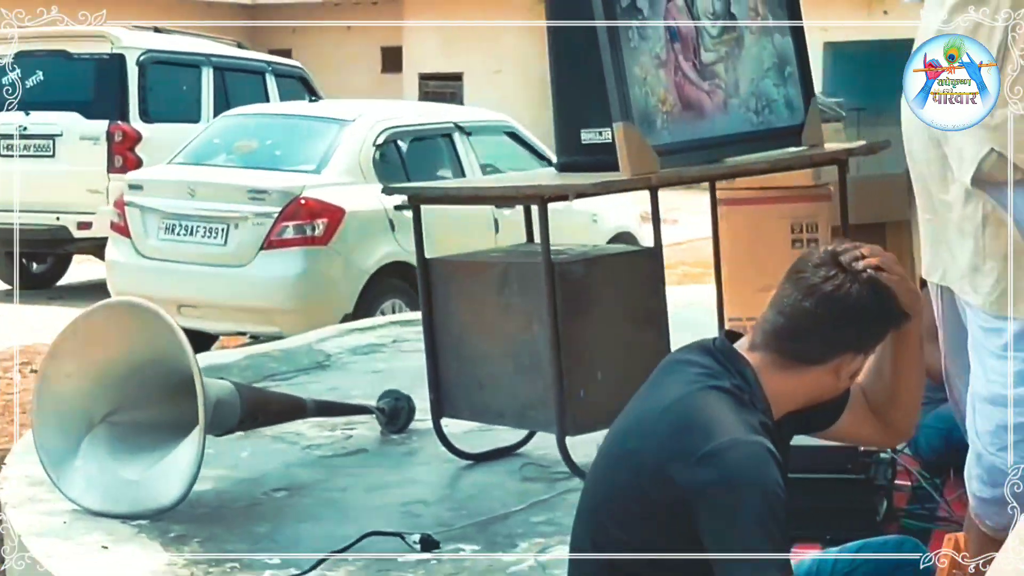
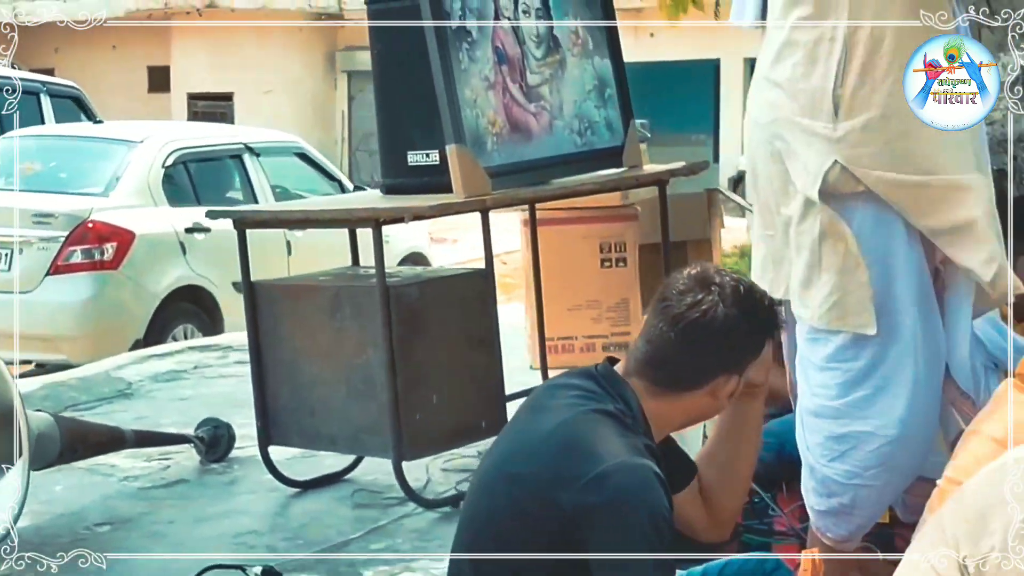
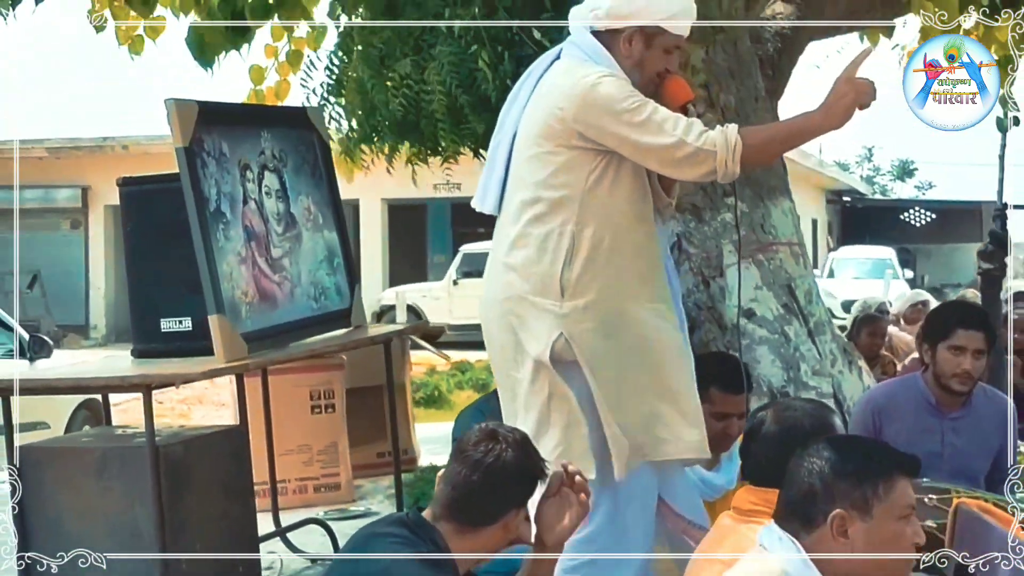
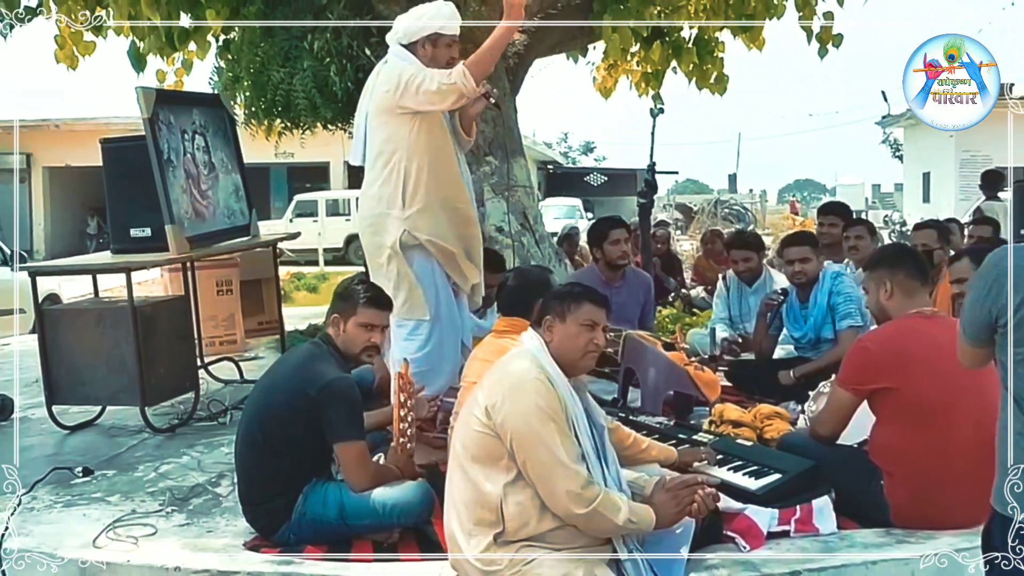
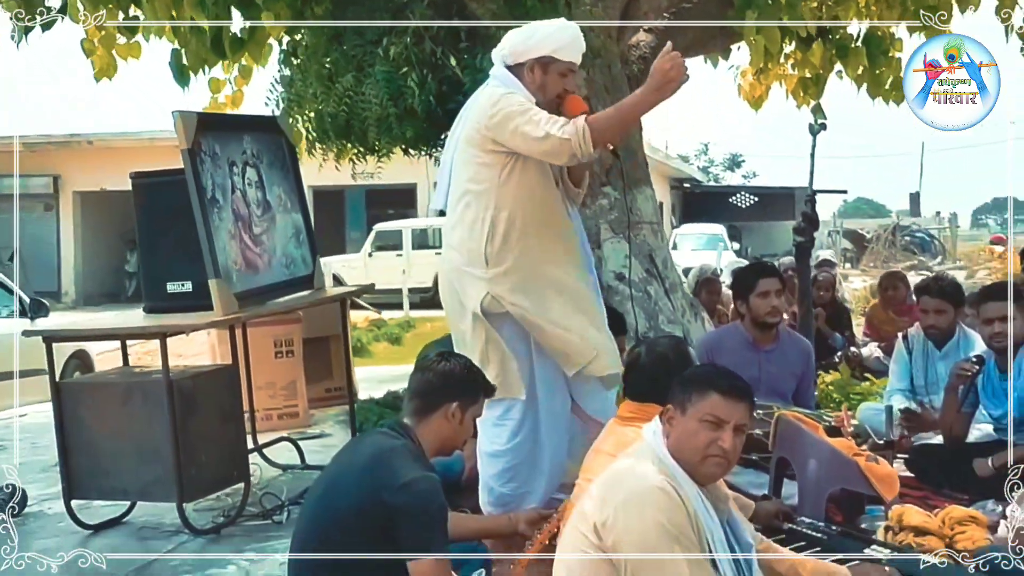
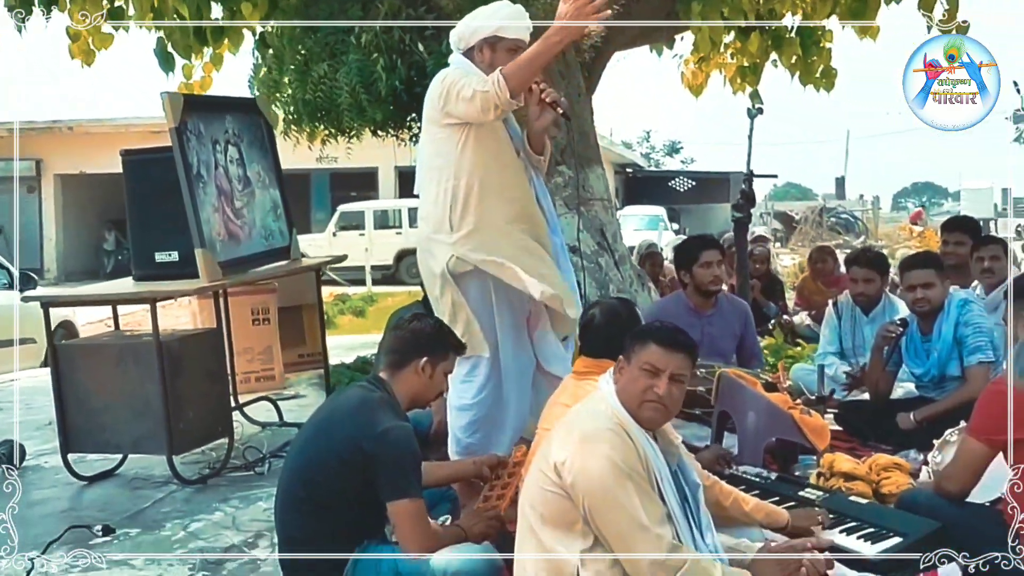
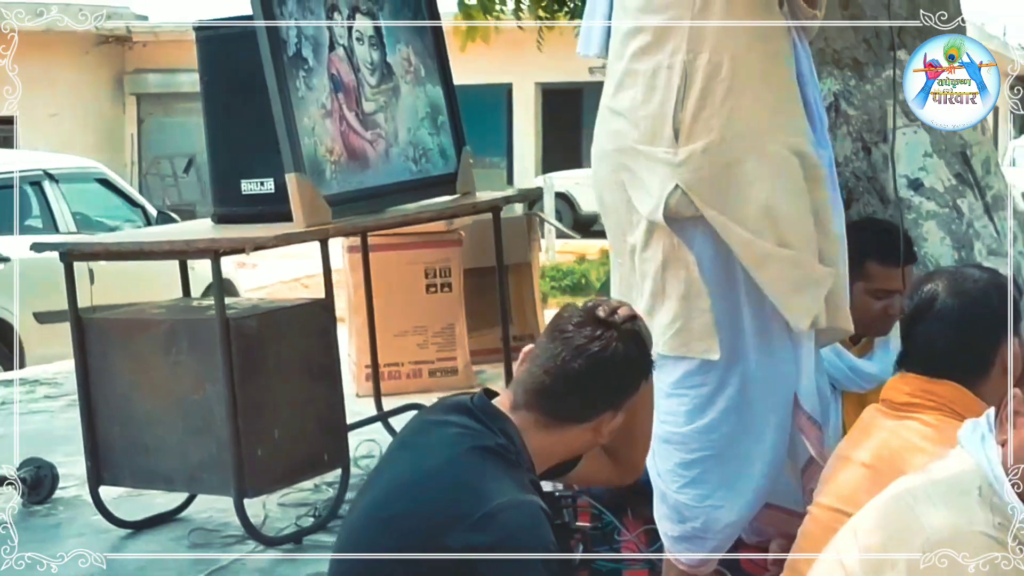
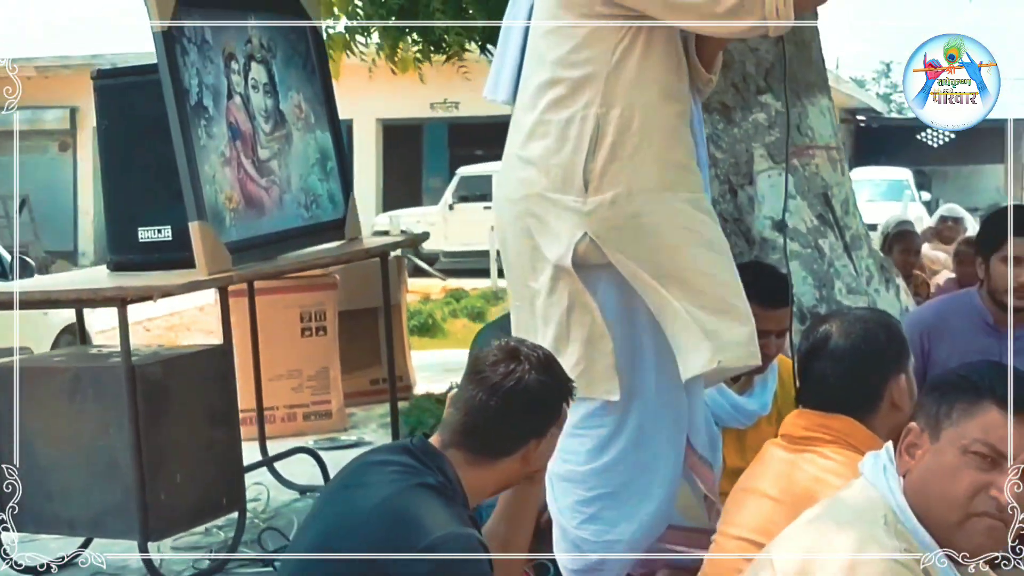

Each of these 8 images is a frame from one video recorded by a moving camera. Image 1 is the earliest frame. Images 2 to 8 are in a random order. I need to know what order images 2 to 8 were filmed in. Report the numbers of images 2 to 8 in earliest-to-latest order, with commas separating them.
2, 7, 8, 3, 5, 6, 4
